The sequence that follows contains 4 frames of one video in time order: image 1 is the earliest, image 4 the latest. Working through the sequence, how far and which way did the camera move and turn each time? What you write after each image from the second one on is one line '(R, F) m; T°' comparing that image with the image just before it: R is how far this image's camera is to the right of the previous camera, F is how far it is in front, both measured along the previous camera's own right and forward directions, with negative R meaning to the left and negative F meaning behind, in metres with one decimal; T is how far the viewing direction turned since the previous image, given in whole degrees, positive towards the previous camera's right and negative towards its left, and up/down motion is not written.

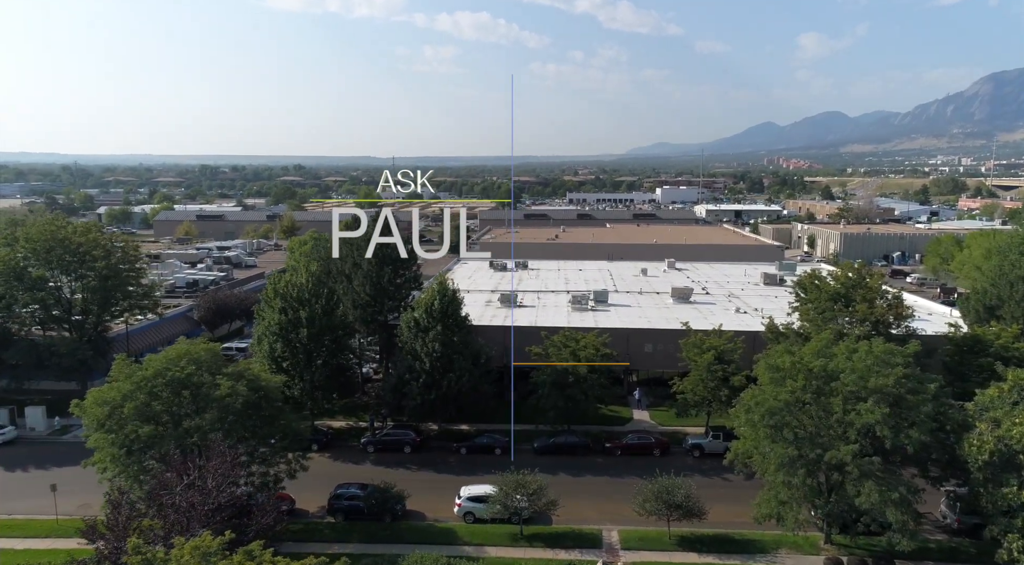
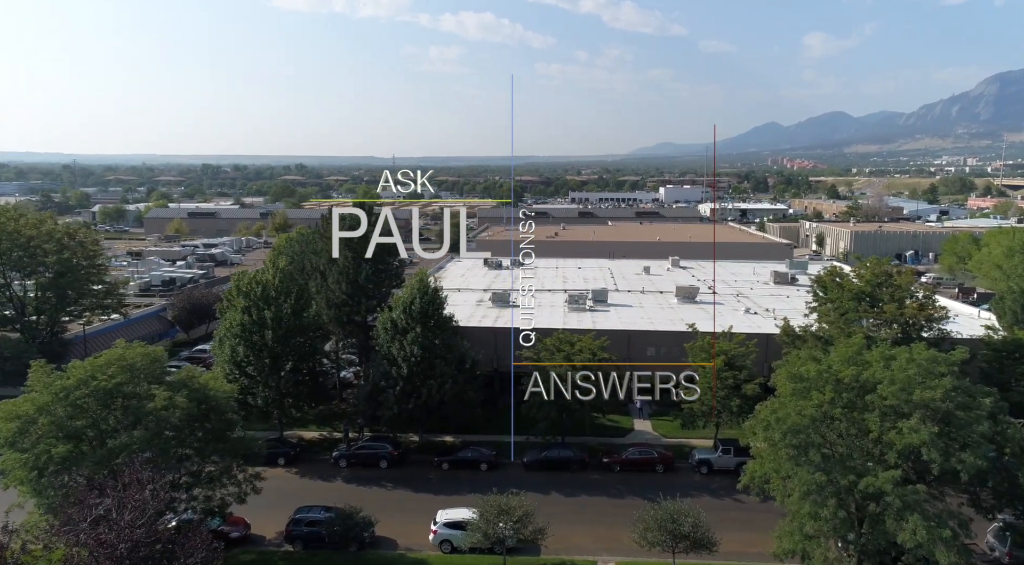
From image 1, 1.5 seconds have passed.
(+0.5, +2.3) m; 0°
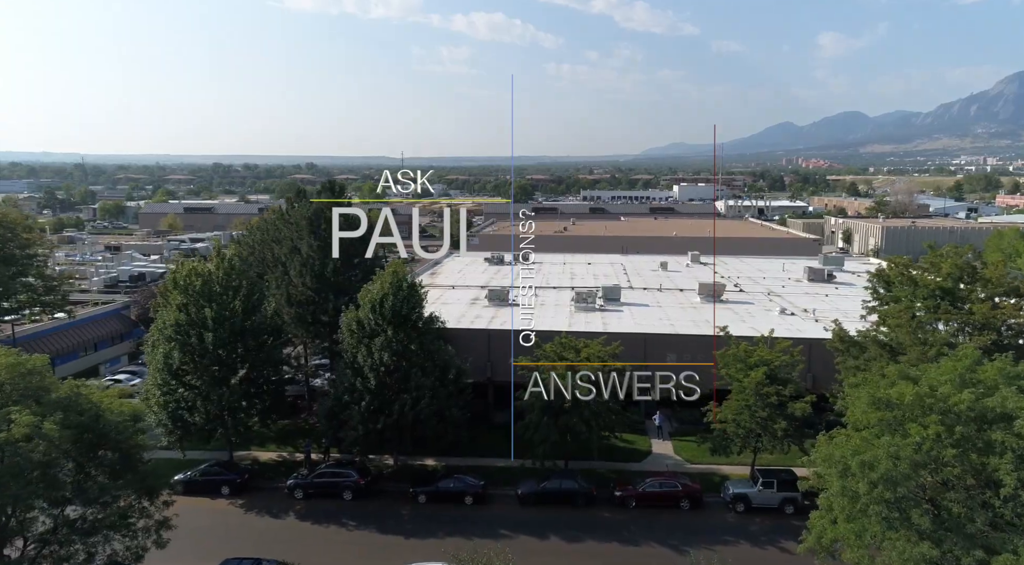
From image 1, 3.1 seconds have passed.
(+0.5, +3.9) m; -1°
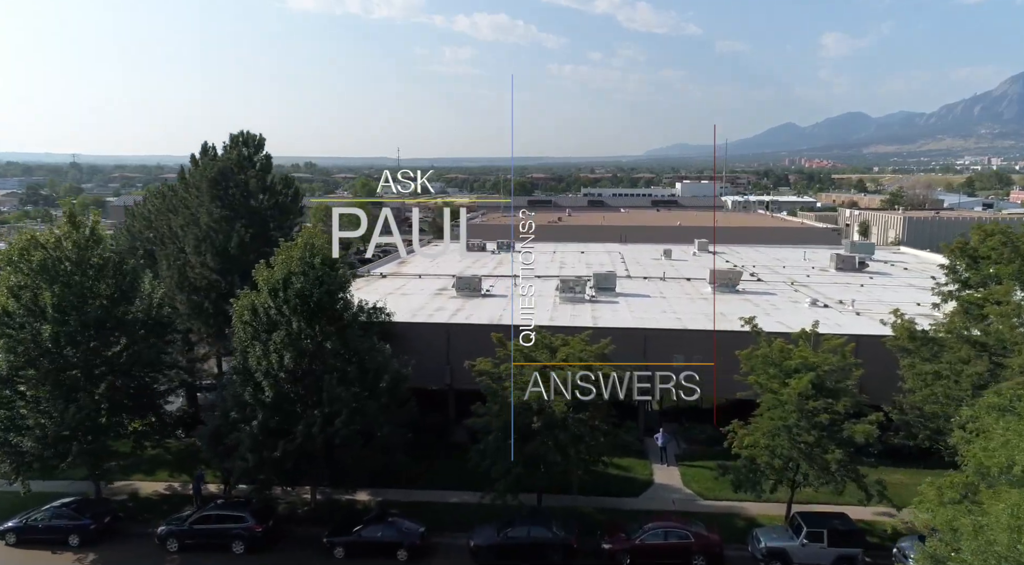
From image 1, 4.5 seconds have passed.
(+1.1, +4.7) m; 0°
